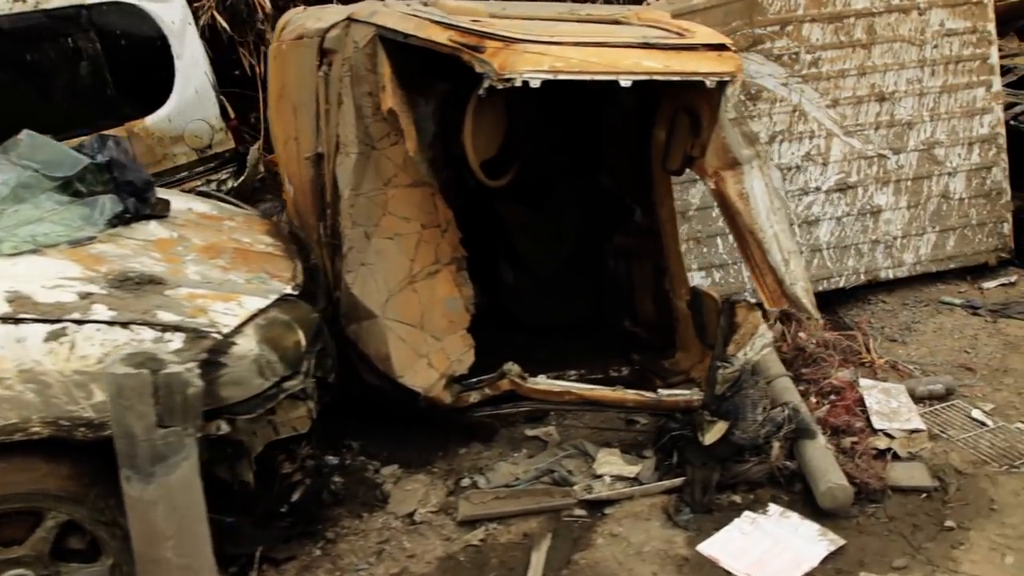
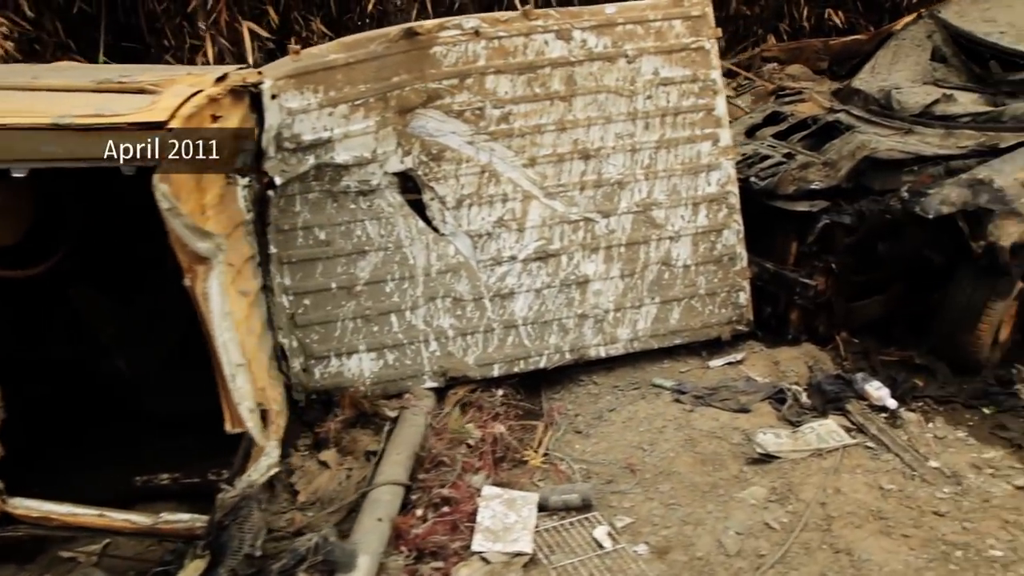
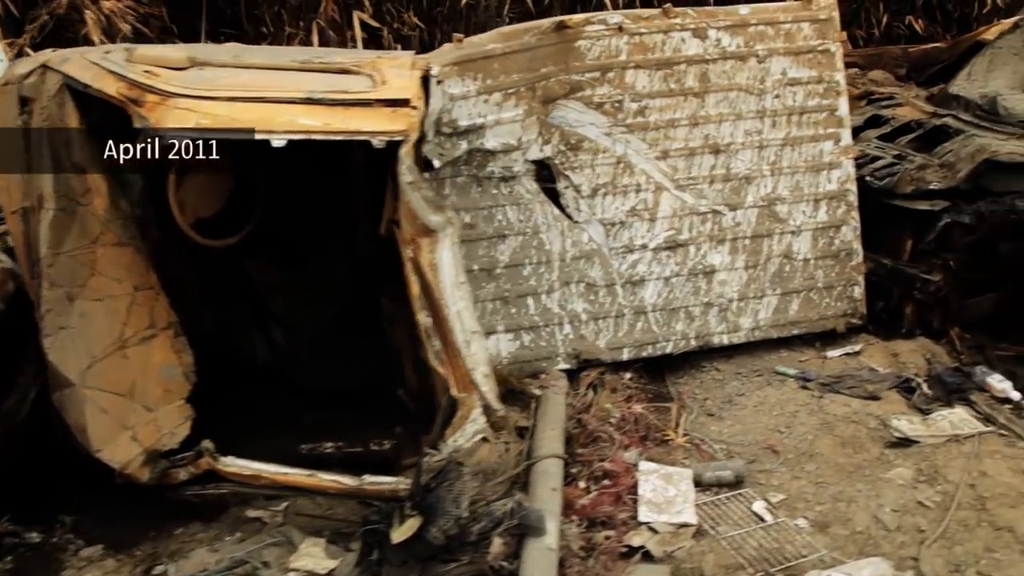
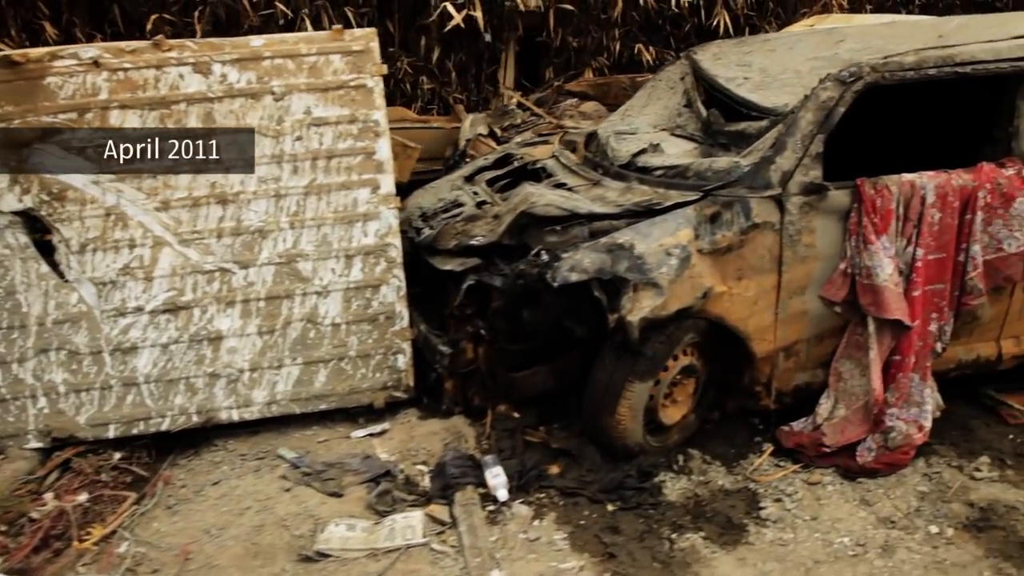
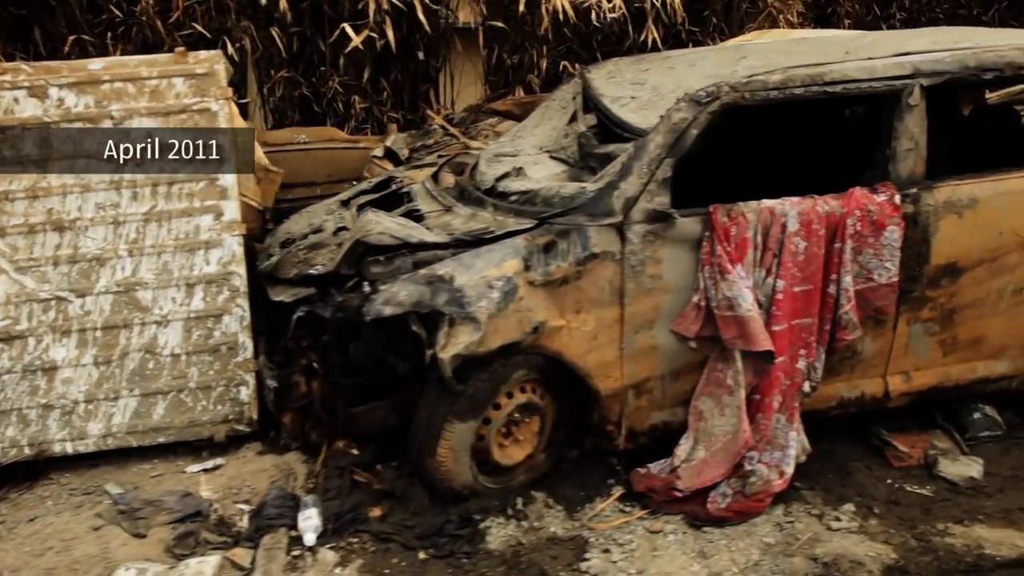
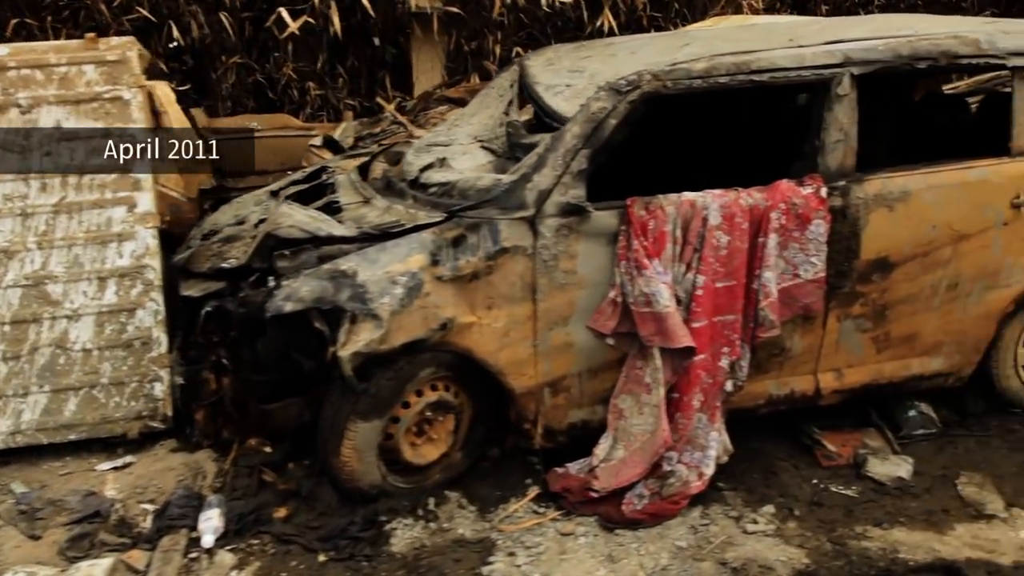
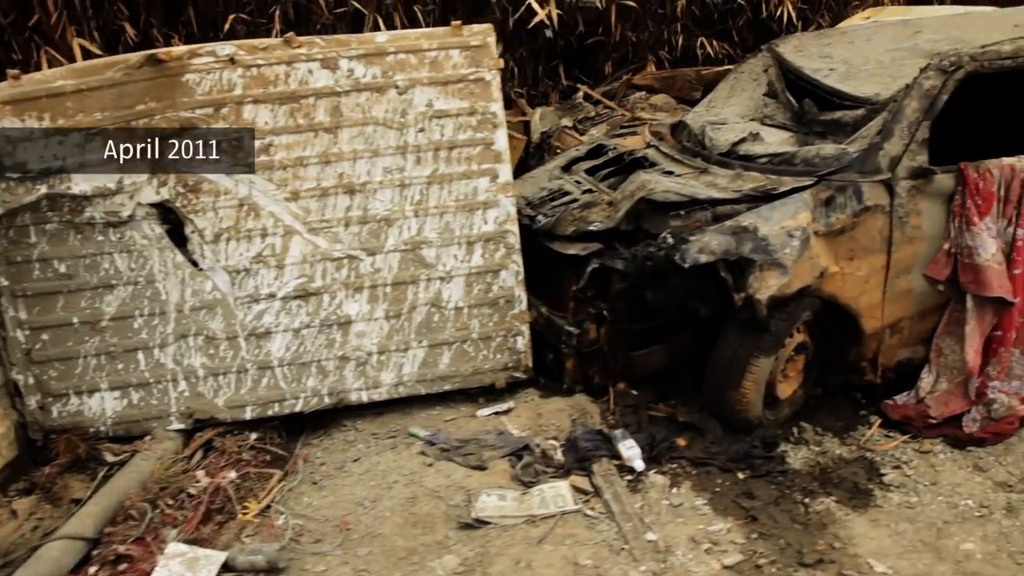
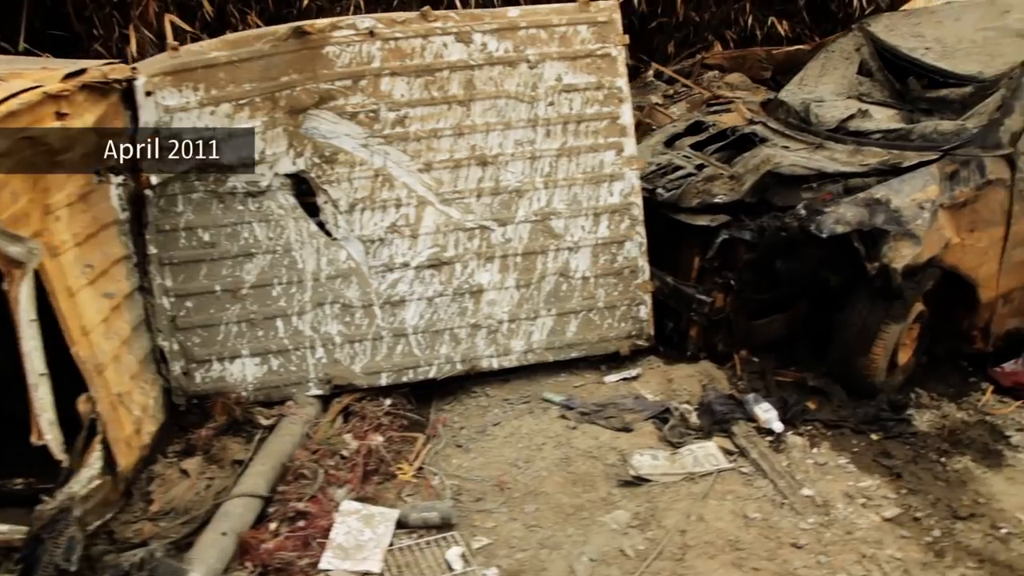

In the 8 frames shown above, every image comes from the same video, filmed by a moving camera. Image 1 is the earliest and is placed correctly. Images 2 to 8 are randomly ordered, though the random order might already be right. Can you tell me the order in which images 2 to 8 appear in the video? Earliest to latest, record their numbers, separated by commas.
3, 2, 8, 7, 4, 5, 6
